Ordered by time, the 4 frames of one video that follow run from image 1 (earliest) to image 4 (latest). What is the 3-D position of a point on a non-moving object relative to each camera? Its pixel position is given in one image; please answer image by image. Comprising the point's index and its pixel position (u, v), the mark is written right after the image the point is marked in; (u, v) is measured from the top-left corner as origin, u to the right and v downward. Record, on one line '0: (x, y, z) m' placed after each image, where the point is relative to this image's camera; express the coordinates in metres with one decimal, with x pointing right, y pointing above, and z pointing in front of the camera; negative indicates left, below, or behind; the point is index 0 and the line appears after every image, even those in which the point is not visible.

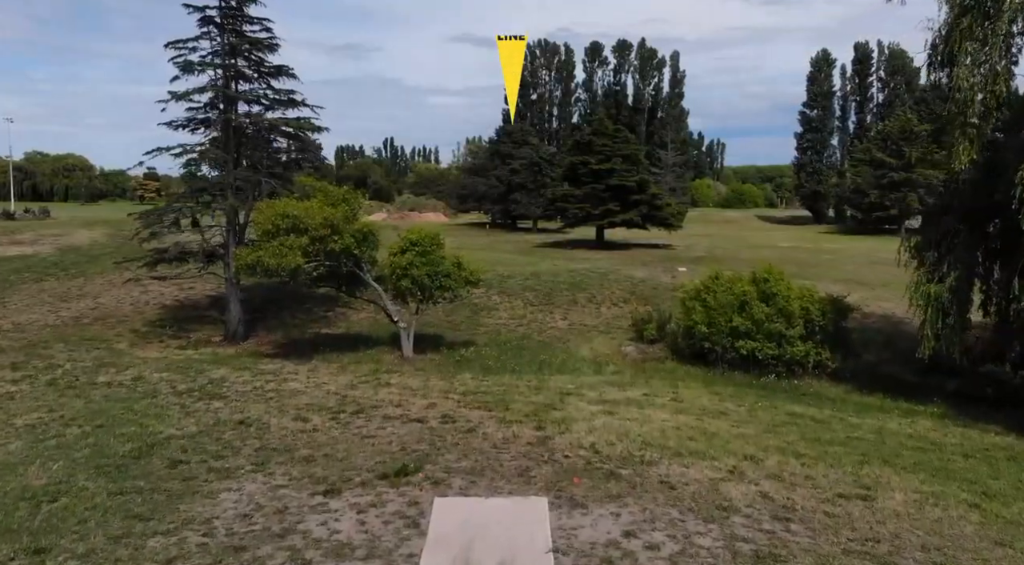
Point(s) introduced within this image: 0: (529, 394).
0: (+0.3, -1.9, +13.5) m
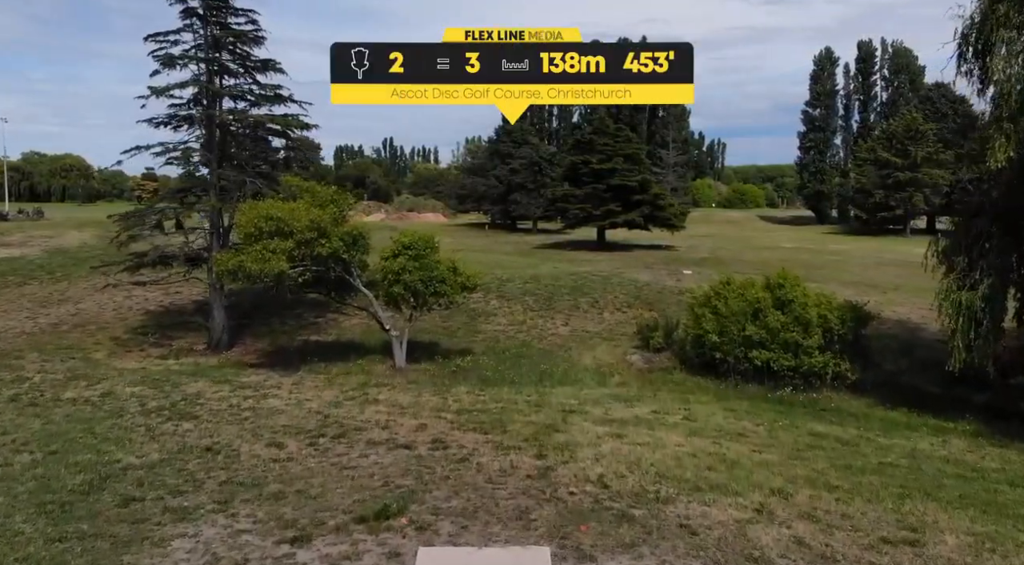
0: (+0.3, -2.0, +12.4) m
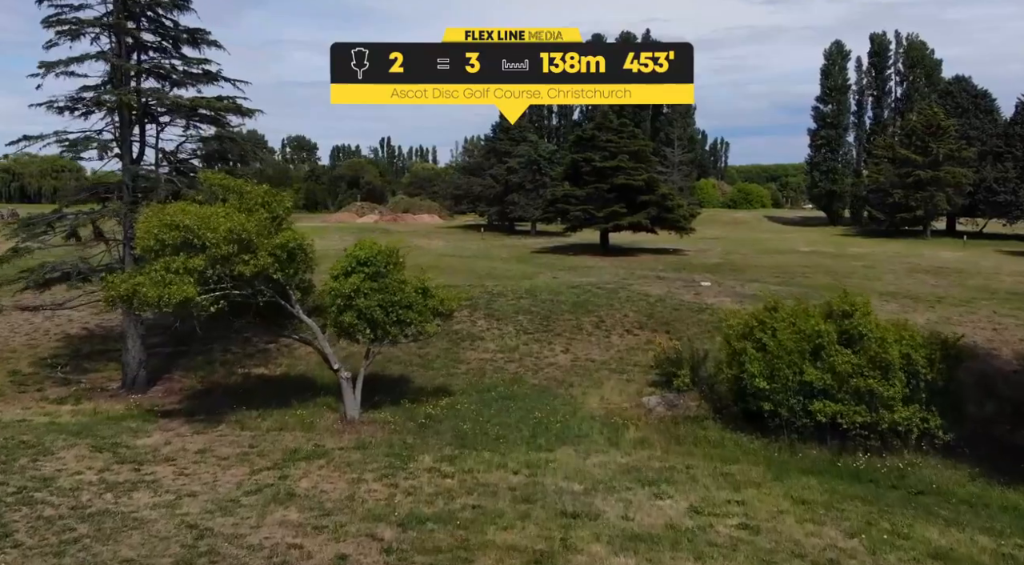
0: (0.0, -2.5, +8.4) m
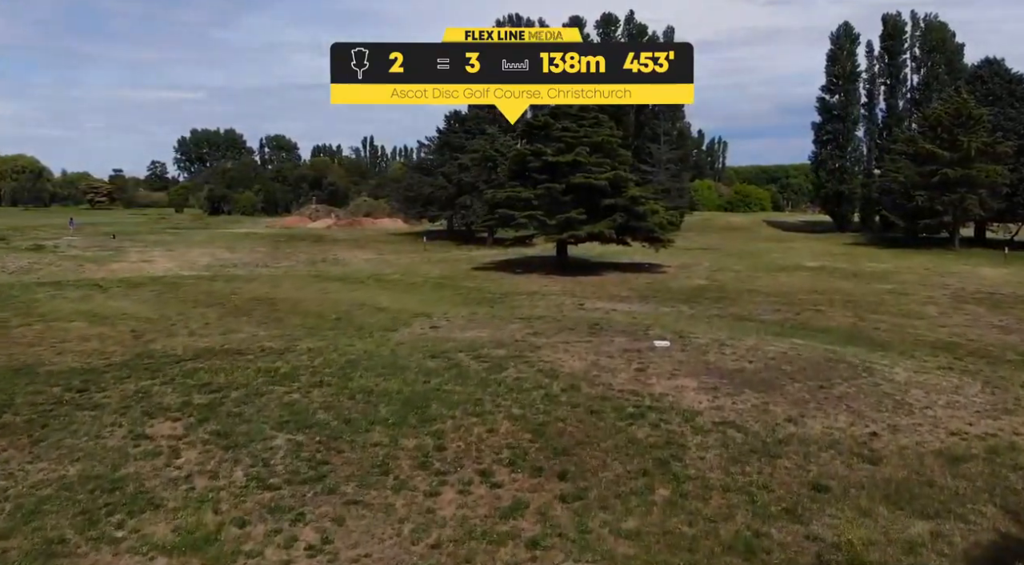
0: (-3.6, -3.7, -2.5) m
